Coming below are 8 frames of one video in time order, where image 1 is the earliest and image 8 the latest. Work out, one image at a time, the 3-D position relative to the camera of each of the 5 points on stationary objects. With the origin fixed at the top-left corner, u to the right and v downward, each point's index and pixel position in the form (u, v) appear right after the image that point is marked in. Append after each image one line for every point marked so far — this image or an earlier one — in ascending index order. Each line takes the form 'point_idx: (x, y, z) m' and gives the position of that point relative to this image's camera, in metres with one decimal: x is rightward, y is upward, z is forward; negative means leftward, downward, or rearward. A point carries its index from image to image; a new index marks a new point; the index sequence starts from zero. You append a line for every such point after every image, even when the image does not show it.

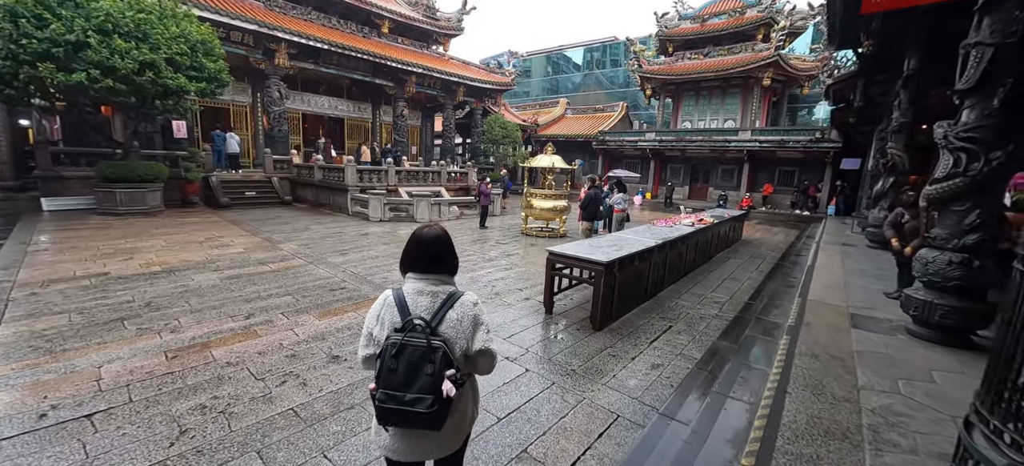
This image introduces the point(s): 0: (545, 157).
0: (+0.8, +1.7, +8.9) m
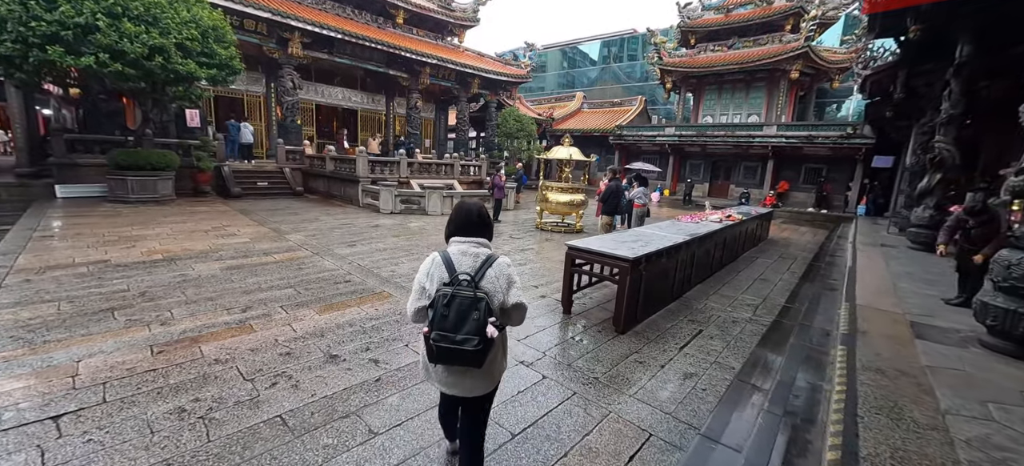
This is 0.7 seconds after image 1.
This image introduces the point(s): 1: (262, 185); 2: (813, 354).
0: (+1.1, +1.8, +8.5) m
1: (-7.5, +1.5, +11.7) m
2: (+2.4, -1.0, +3.2) m
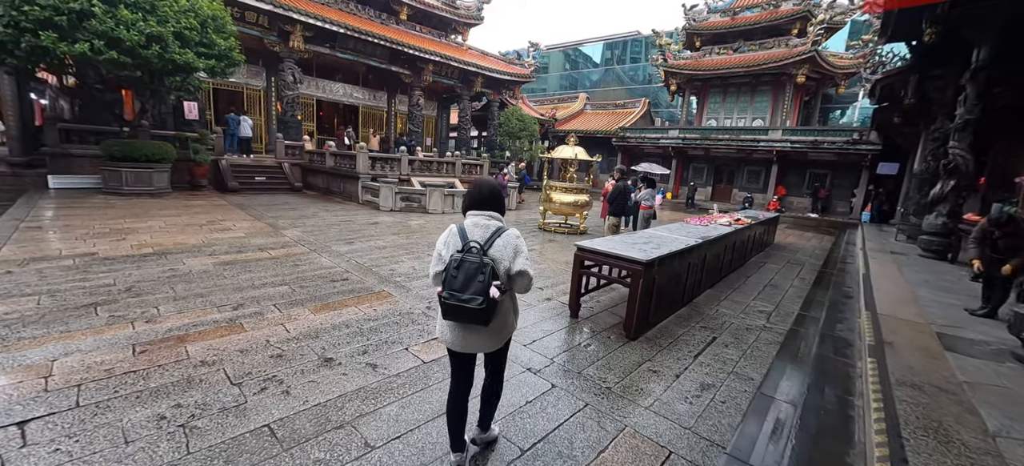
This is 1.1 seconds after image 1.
0: (+1.2, +1.8, +8.4) m
1: (-7.4, +1.6, +11.5) m
2: (+2.5, -1.0, +3.0) m
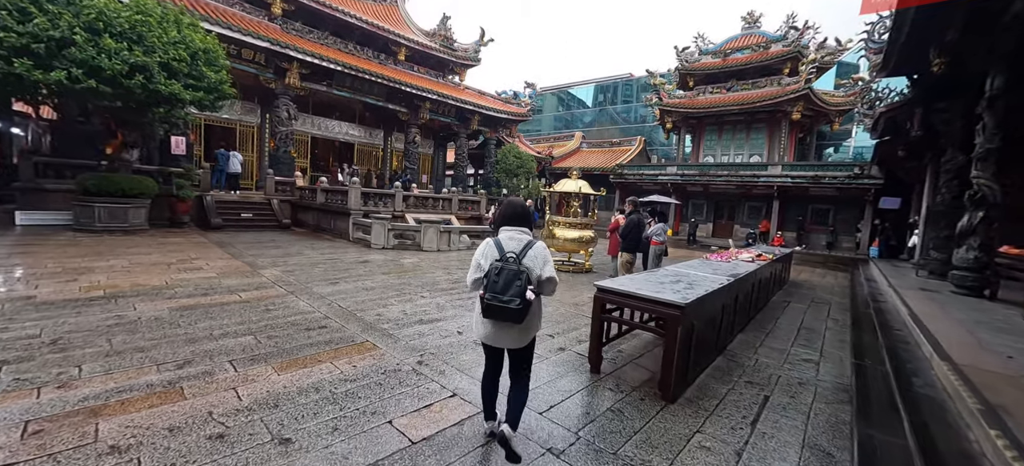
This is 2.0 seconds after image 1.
0: (+1.2, +1.0, +8.0) m
1: (-7.4, +0.5, +11.0) m
2: (+2.5, -1.2, +2.4) m
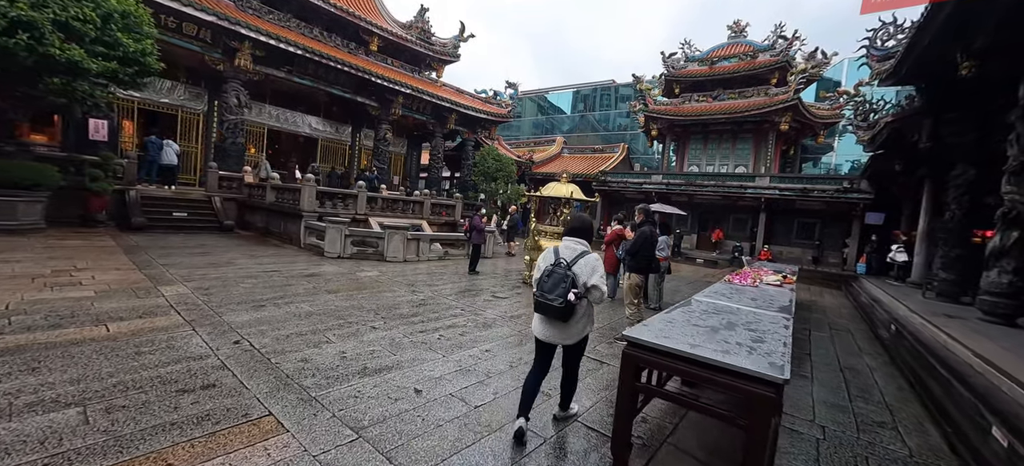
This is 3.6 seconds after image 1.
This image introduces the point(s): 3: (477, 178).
0: (+0.9, +0.8, +6.9) m
1: (-8.0, +0.4, +9.4) m
2: (+2.5, -1.4, +1.4) m
3: (-1.6, +2.4, +17.3) m
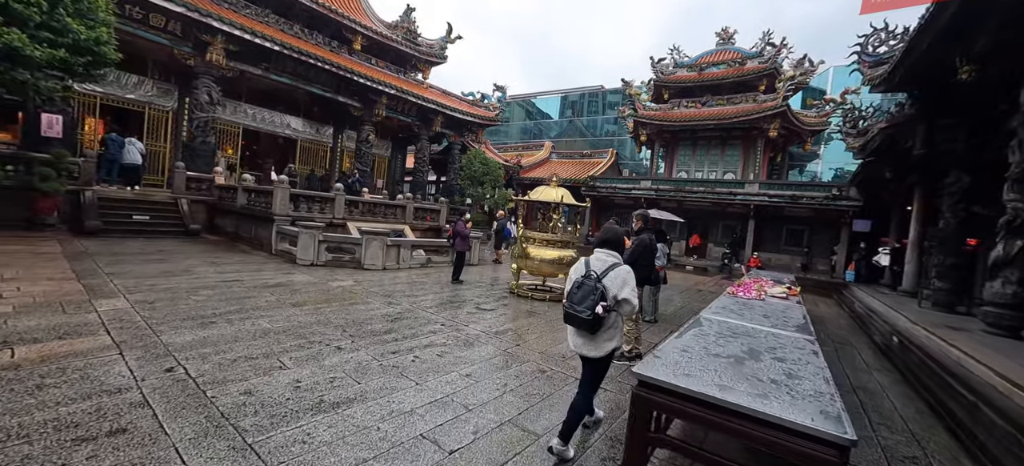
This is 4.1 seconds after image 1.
0: (+0.6, +0.7, +6.6) m
1: (-8.3, +0.3, +8.8) m
2: (+2.4, -1.4, +1.0) m
3: (-2.1, +2.2, +16.9) m
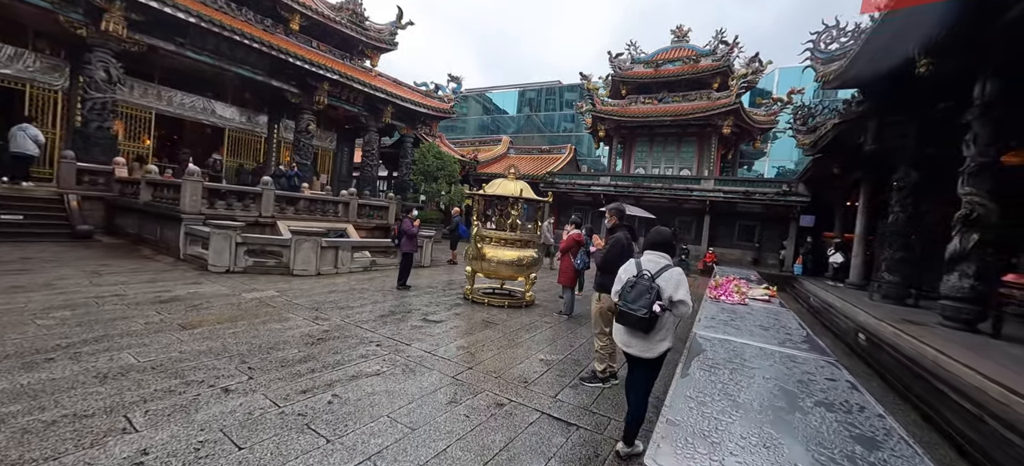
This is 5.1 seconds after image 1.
0: (-0.1, +0.8, +5.9) m
1: (-9.1, +0.3, +7.2) m
2: (+2.3, -1.4, +0.6) m
3: (-3.9, +2.3, +15.9) m
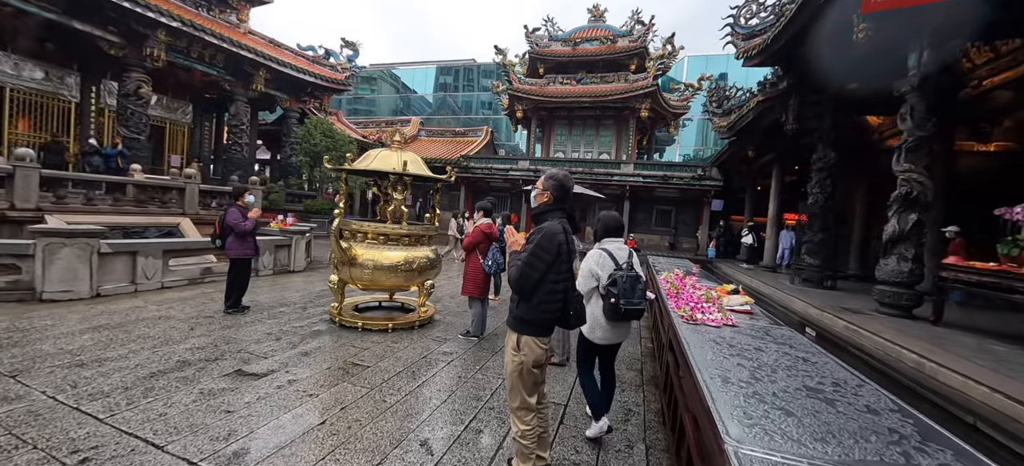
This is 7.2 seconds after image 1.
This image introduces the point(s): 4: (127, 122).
0: (-1.3, +0.8, +4.2) m
1: (-10.4, +0.1, +3.7) m
2: (+2.1, -1.4, -0.5) m
3: (-7.0, +2.5, +13.2) m
4: (-9.7, +2.8, +9.9) m
